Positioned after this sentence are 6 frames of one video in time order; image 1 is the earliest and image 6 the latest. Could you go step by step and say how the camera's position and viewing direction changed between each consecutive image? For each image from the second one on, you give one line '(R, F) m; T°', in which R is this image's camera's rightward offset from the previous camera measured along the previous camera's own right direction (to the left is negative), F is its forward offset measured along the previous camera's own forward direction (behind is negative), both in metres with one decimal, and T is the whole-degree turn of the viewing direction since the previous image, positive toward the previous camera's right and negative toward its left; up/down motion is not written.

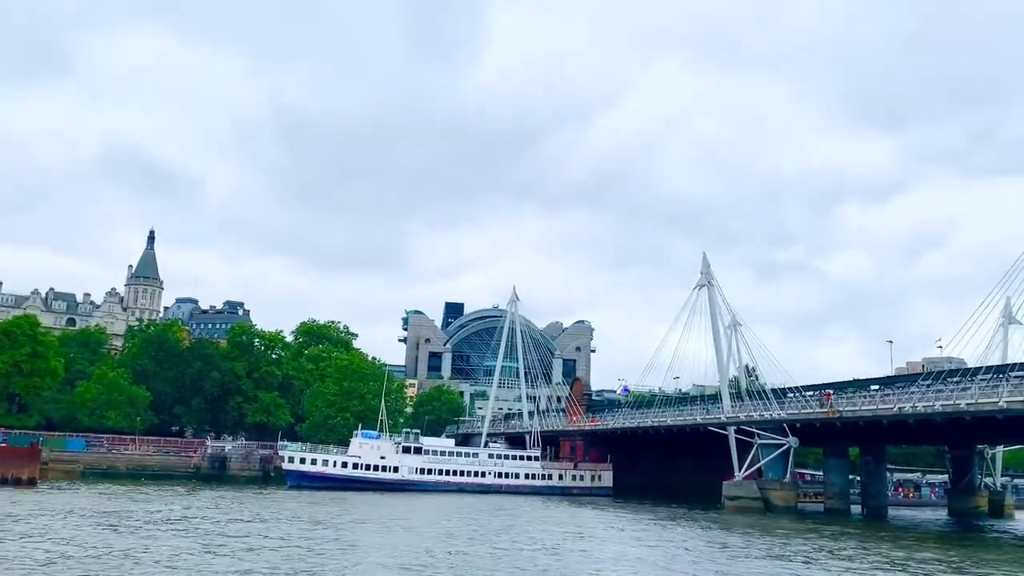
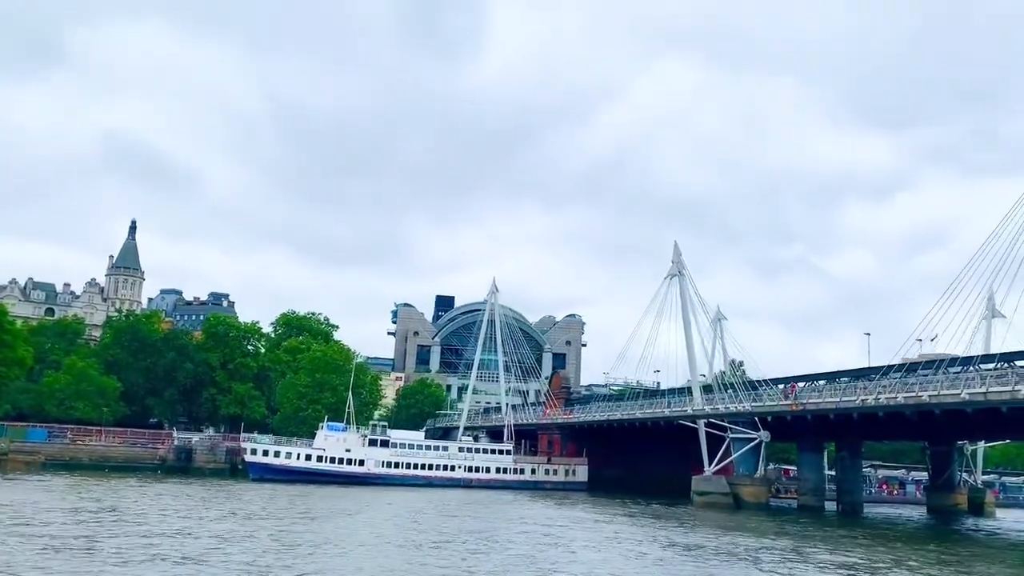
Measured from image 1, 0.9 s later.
(+2.4, +1.6) m; 0°
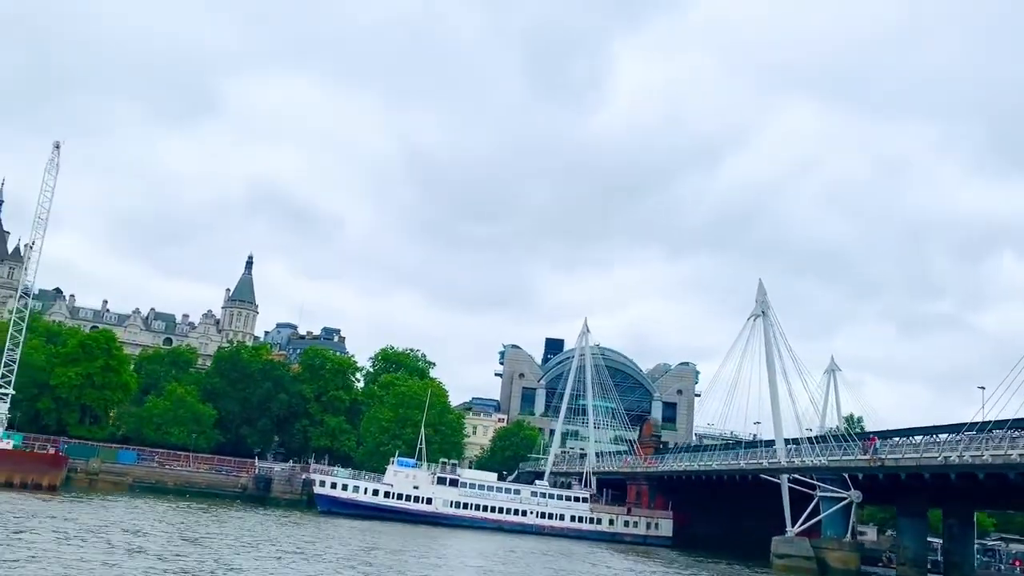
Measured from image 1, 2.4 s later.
(+3.8, +2.6) m; -8°
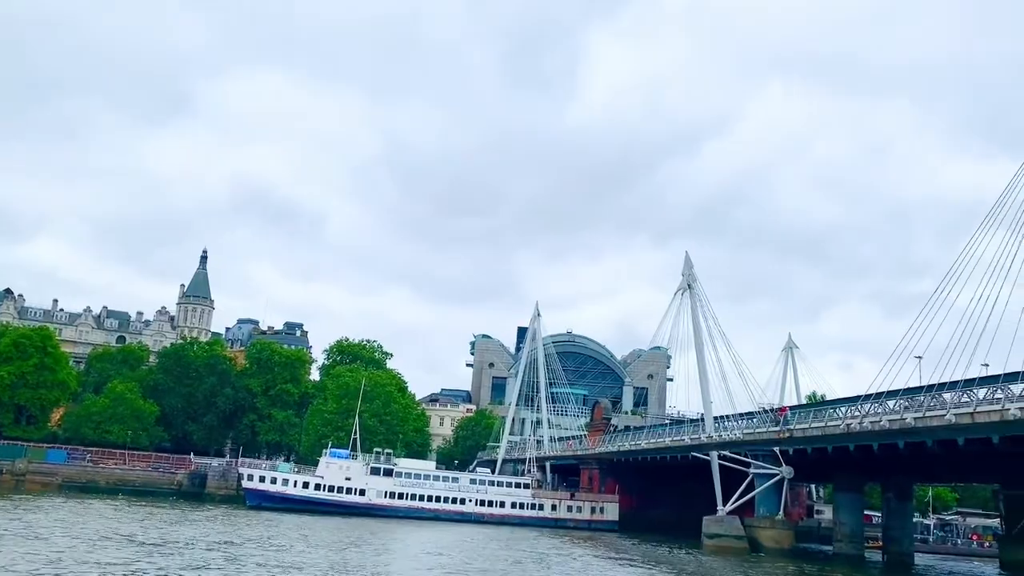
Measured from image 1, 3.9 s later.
(+4.1, +1.9) m; +1°
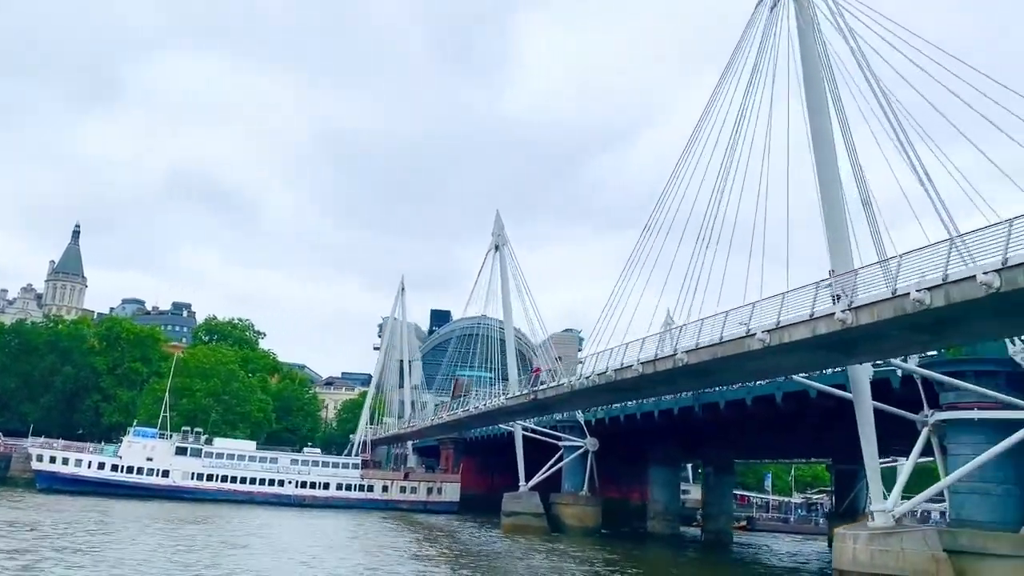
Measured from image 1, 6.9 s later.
(+8.8, +3.9) m; +3°
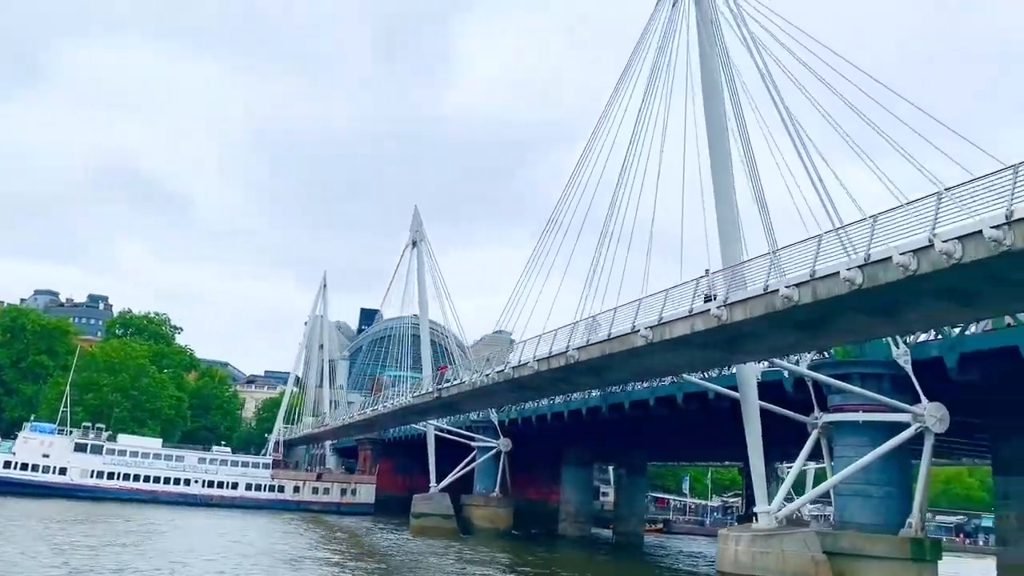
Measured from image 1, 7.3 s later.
(+1.1, +0.6) m; +4°
